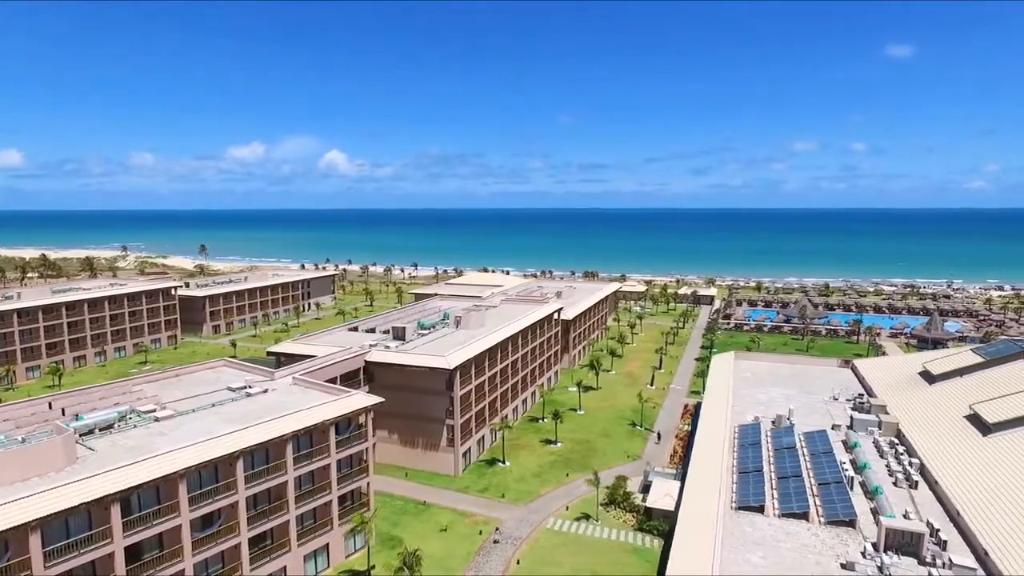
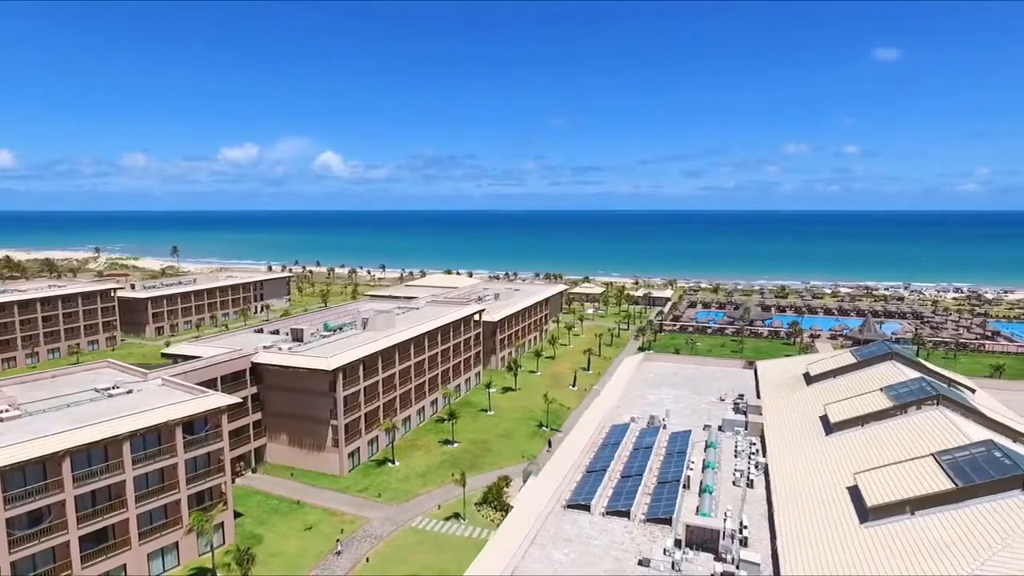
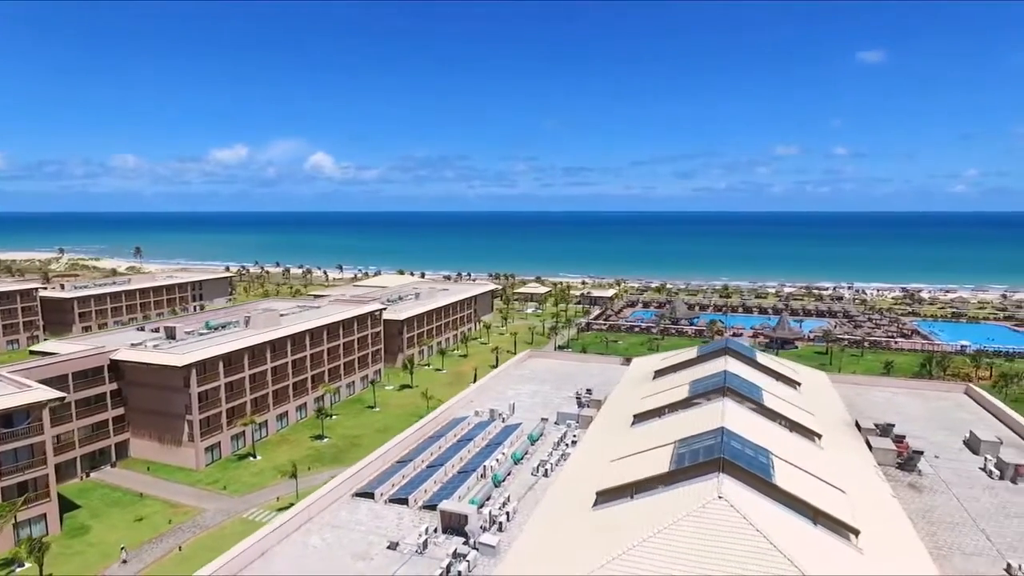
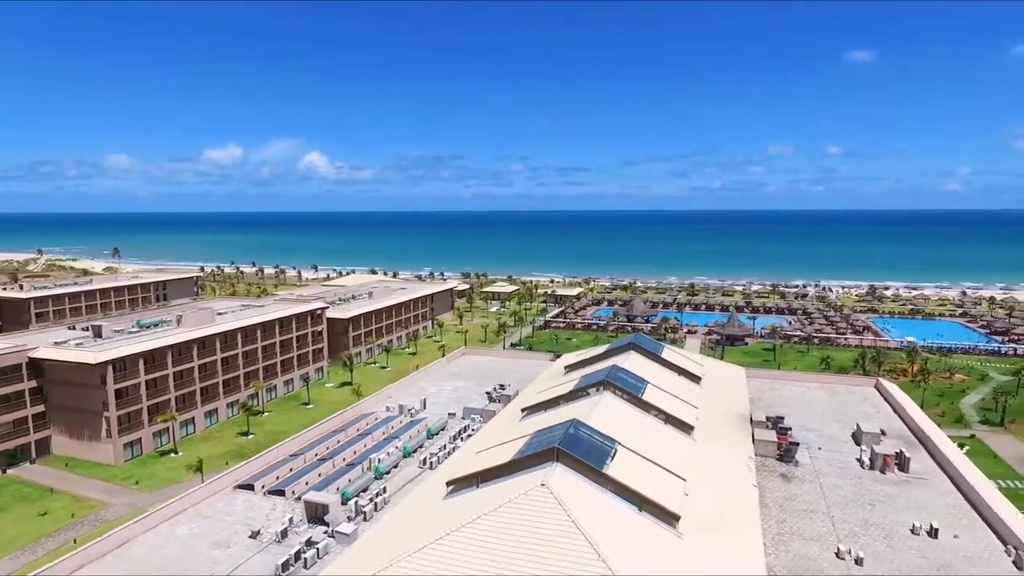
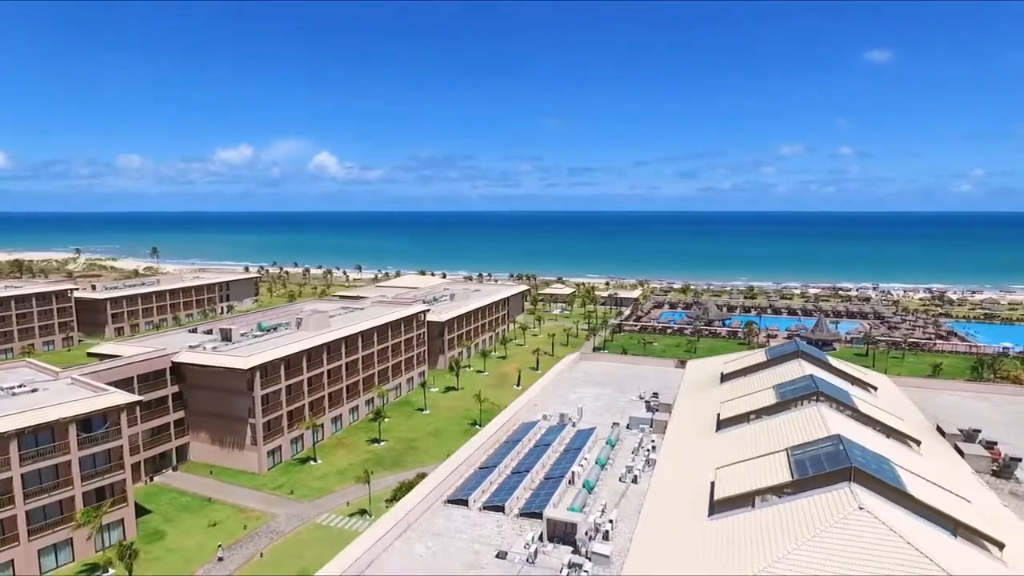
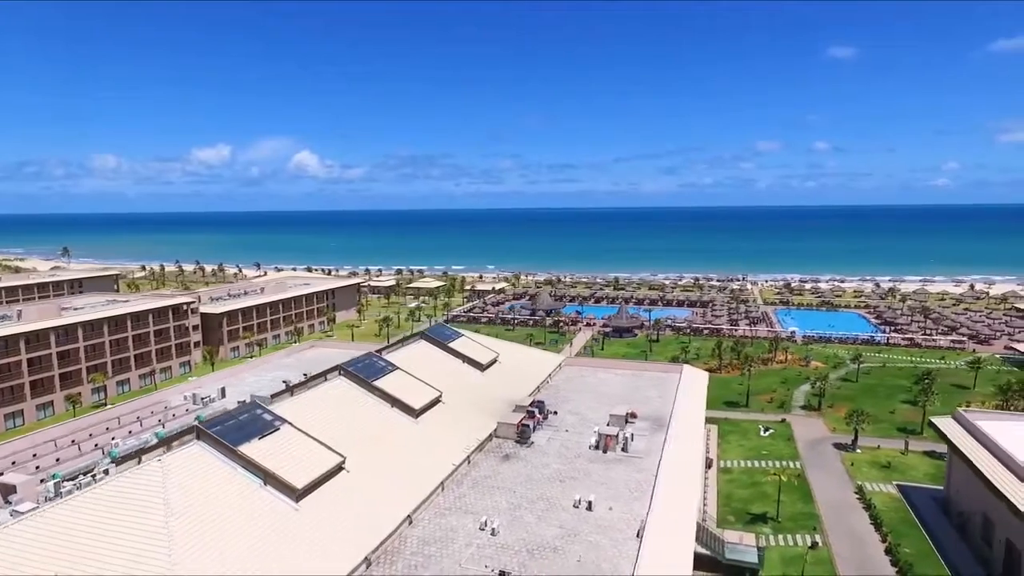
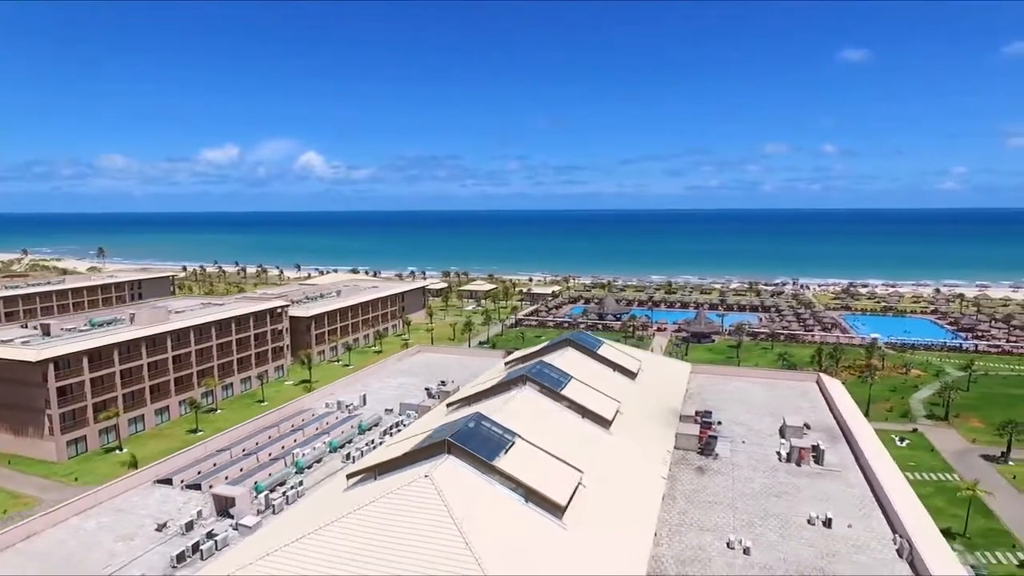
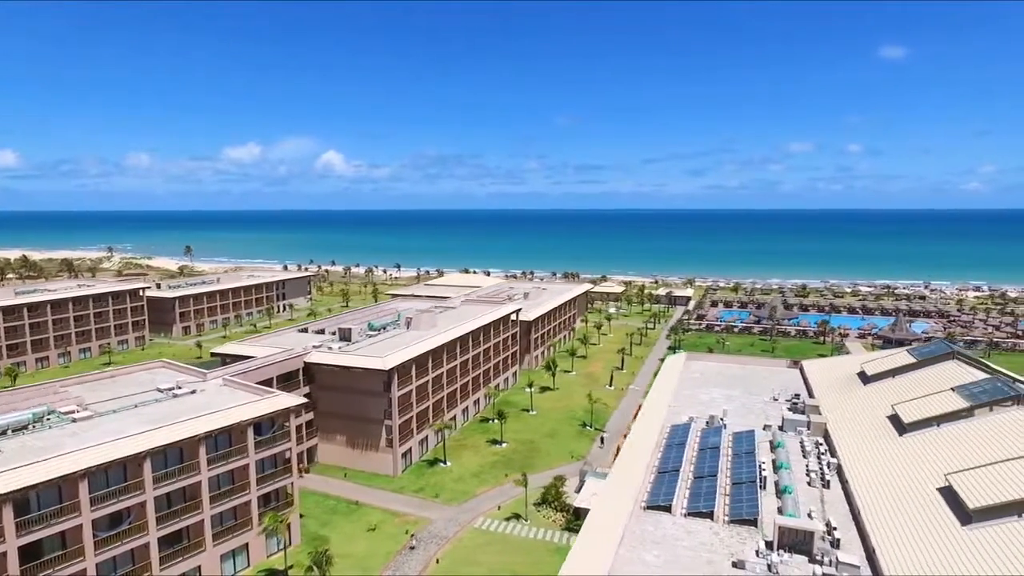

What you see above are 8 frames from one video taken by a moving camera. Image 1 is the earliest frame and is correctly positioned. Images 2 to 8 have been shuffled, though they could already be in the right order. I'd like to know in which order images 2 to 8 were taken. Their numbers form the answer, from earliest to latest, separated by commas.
8, 2, 5, 3, 4, 7, 6
